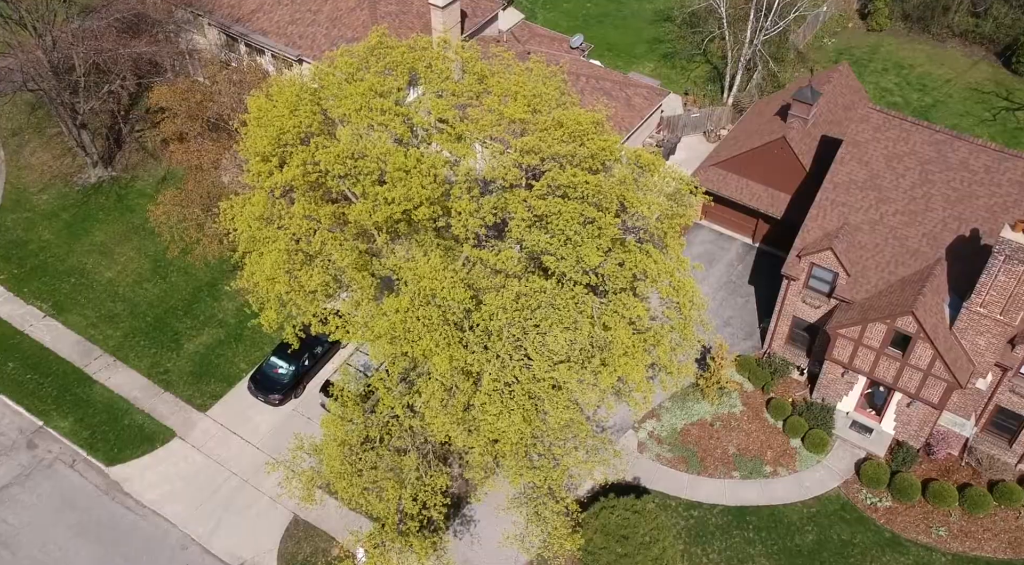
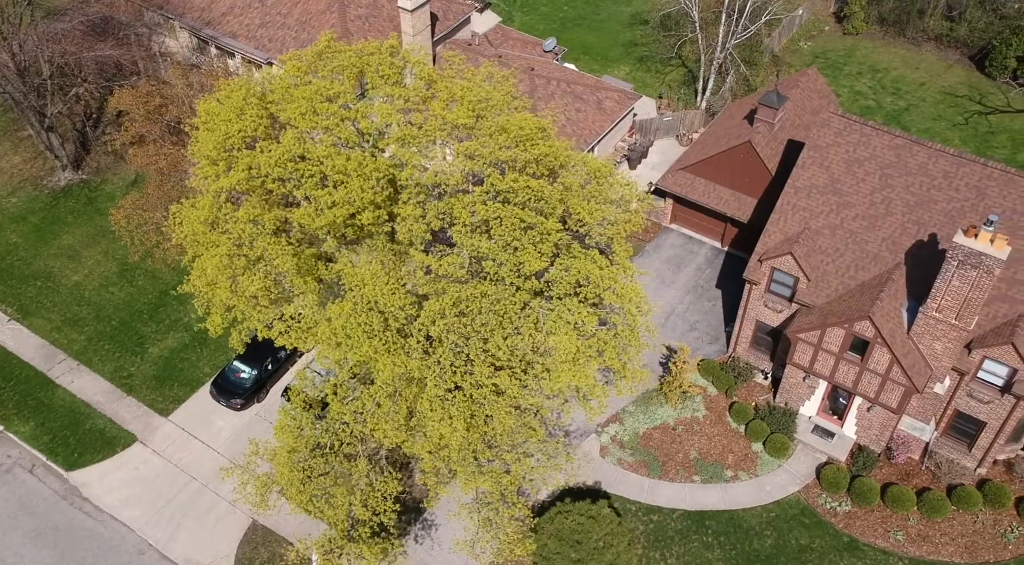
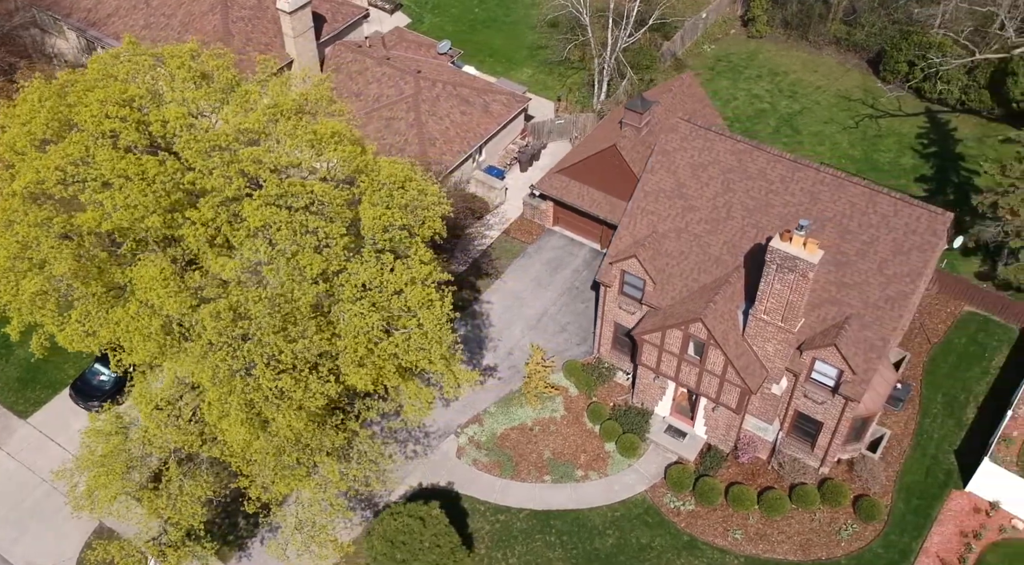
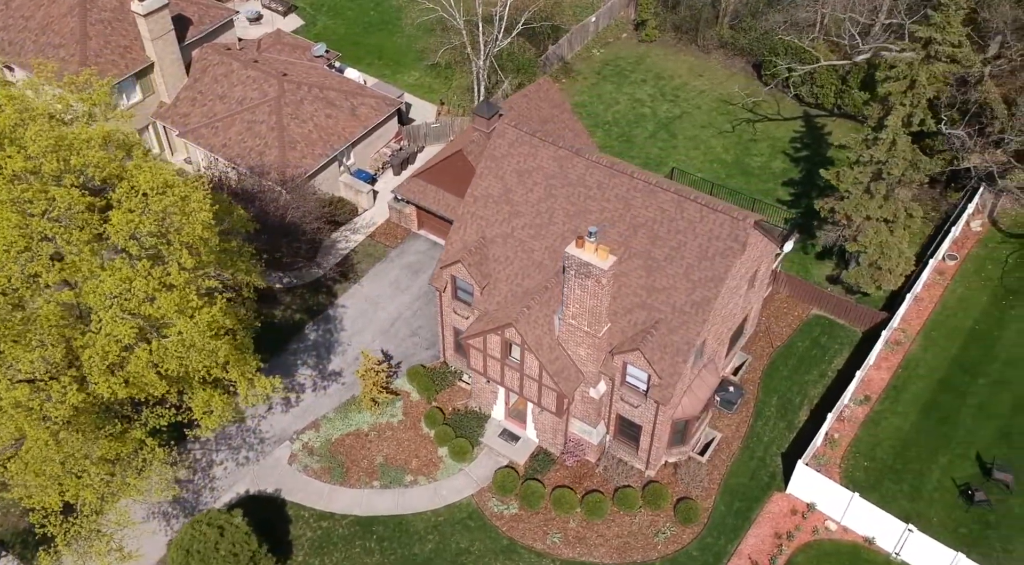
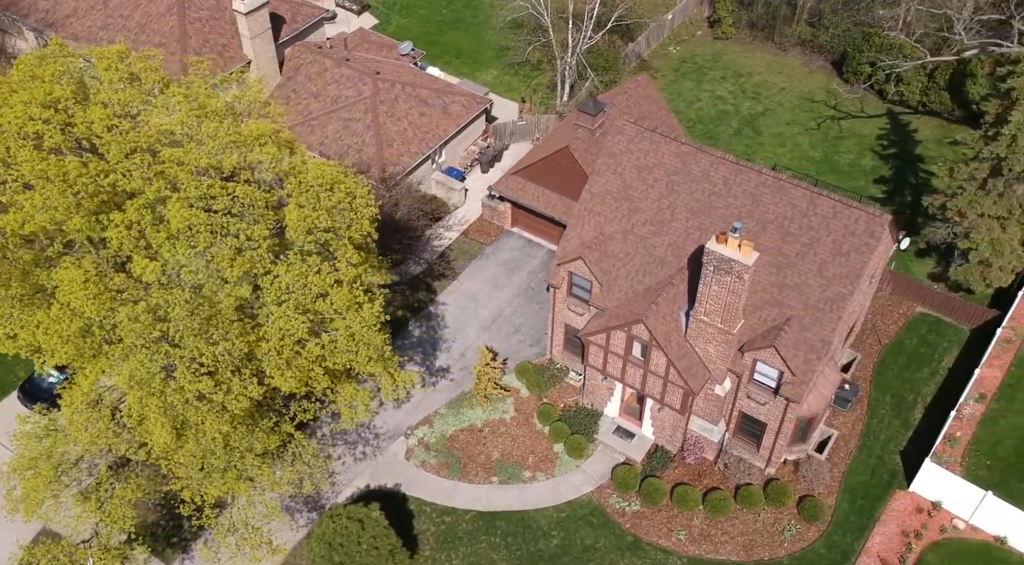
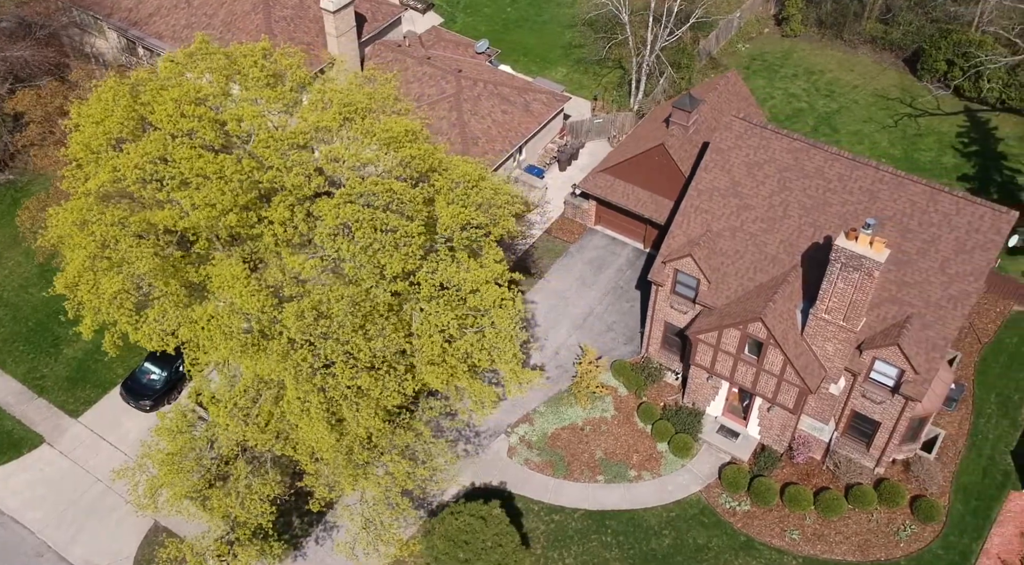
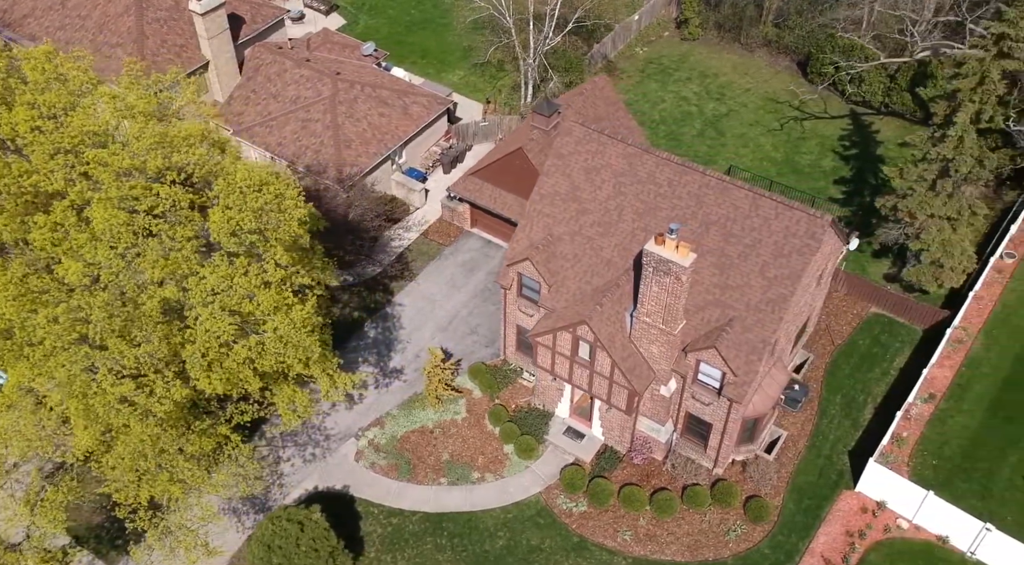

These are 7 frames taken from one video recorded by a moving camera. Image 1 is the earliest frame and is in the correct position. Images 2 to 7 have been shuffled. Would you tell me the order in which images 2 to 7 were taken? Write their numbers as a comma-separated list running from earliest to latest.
2, 6, 3, 5, 7, 4
